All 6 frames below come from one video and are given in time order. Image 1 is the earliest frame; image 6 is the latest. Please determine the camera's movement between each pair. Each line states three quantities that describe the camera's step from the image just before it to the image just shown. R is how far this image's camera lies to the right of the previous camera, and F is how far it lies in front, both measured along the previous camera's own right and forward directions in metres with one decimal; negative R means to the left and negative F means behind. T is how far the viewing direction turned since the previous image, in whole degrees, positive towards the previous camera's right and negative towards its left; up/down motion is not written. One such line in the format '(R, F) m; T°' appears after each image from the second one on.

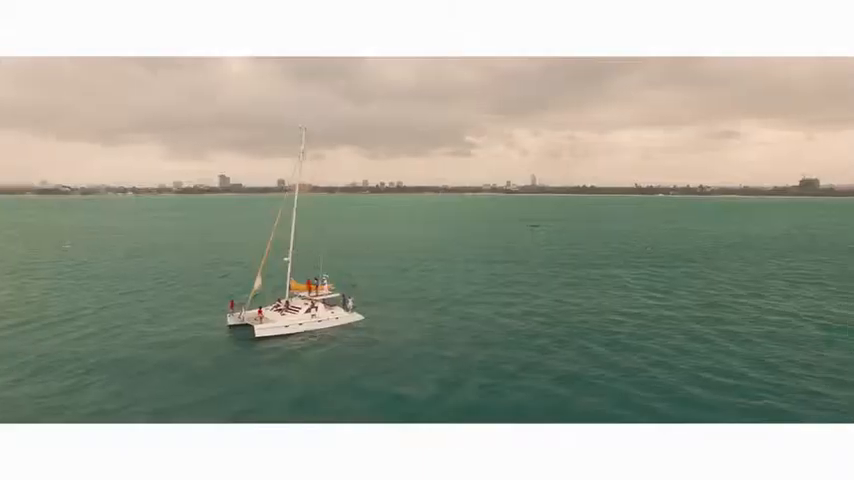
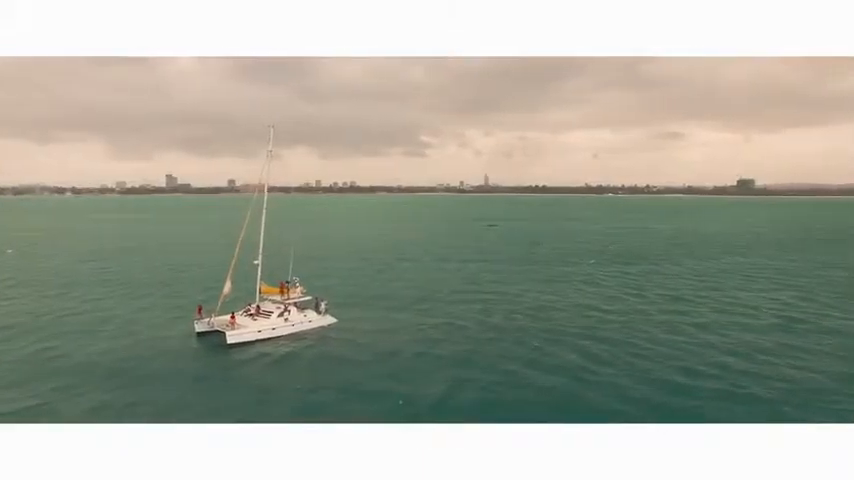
(-0.5, +0.1) m; +5°
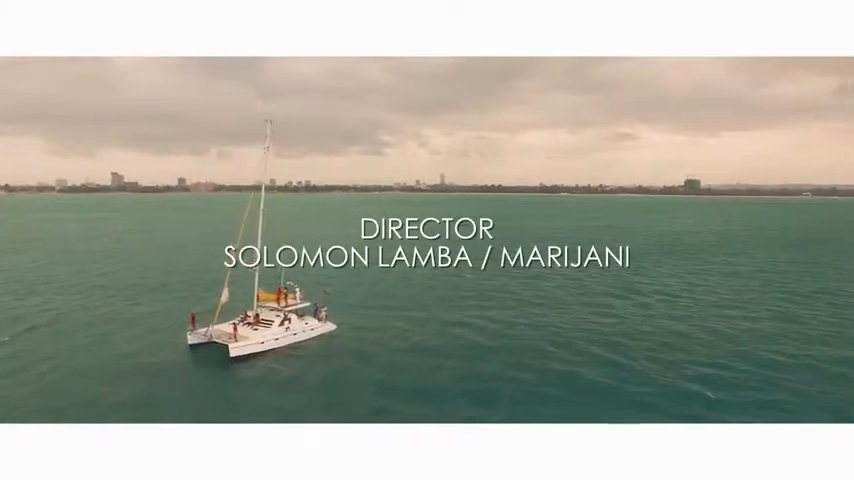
(-1.2, +0.9) m; +4°
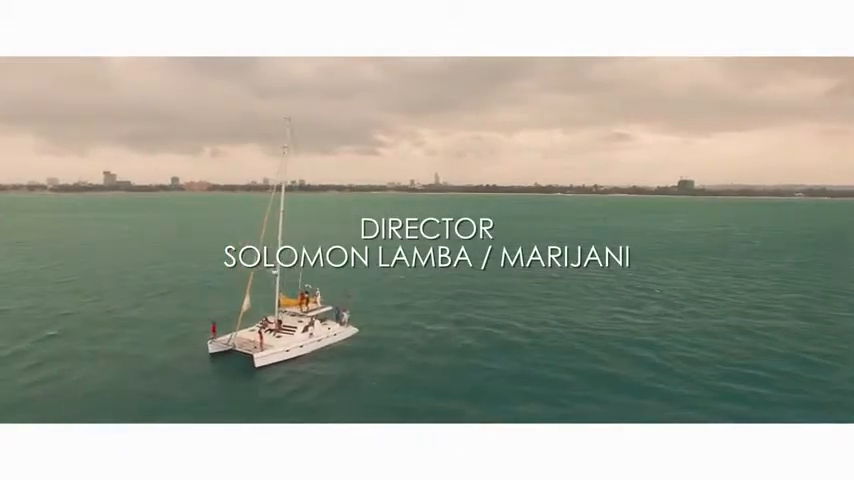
(-0.7, +0.5) m; 0°
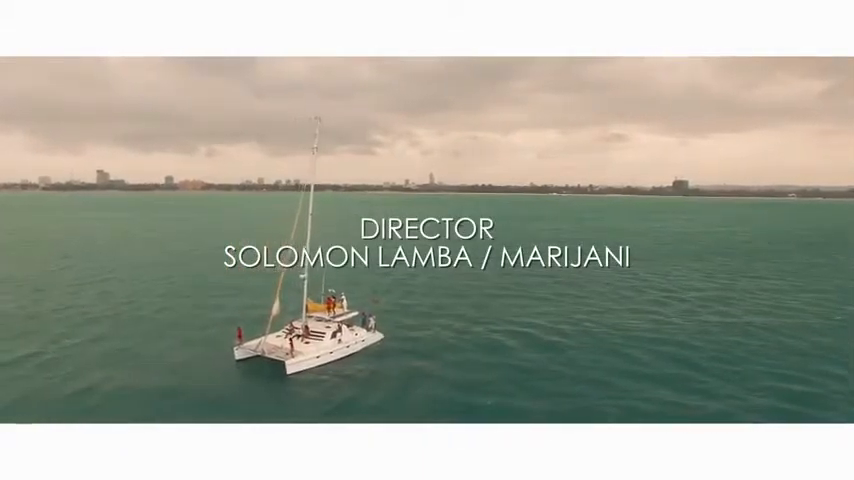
(-0.7, +0.4) m; 0°
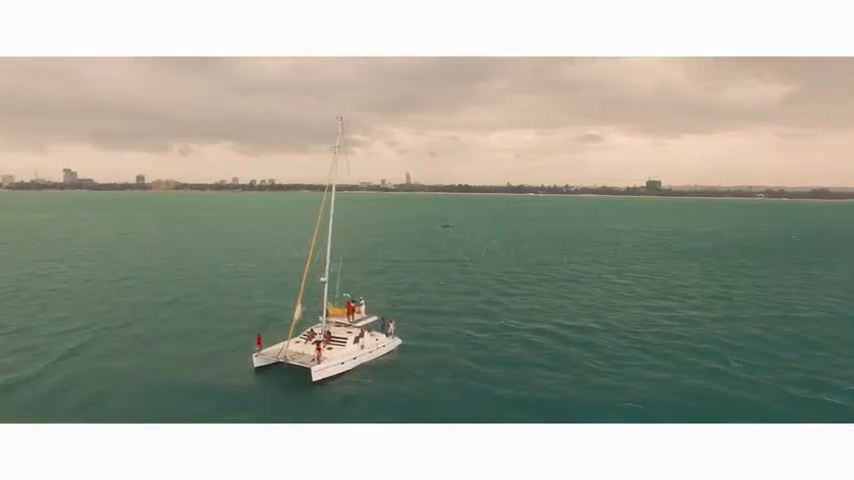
(-0.8, +0.5) m; +1°
